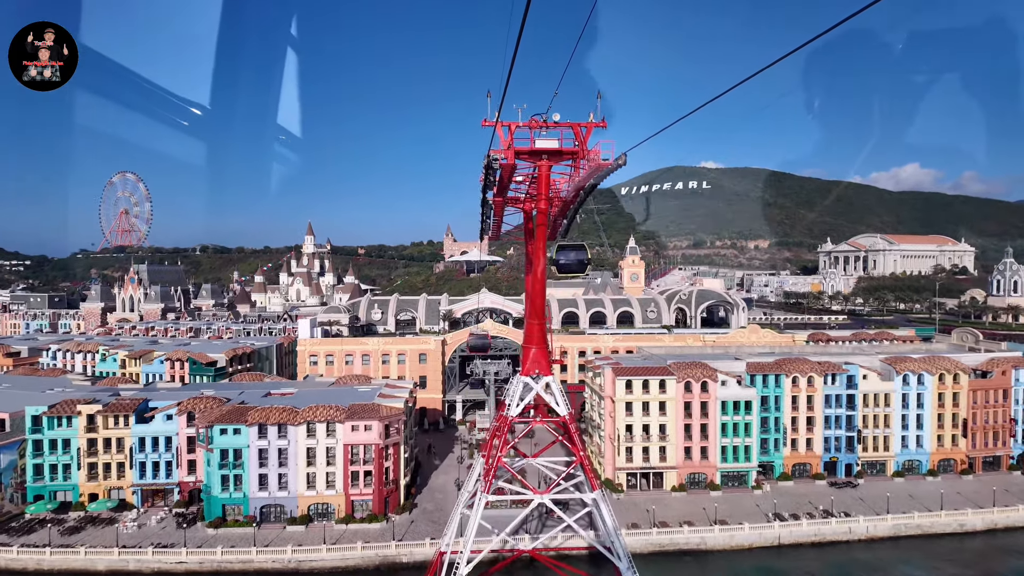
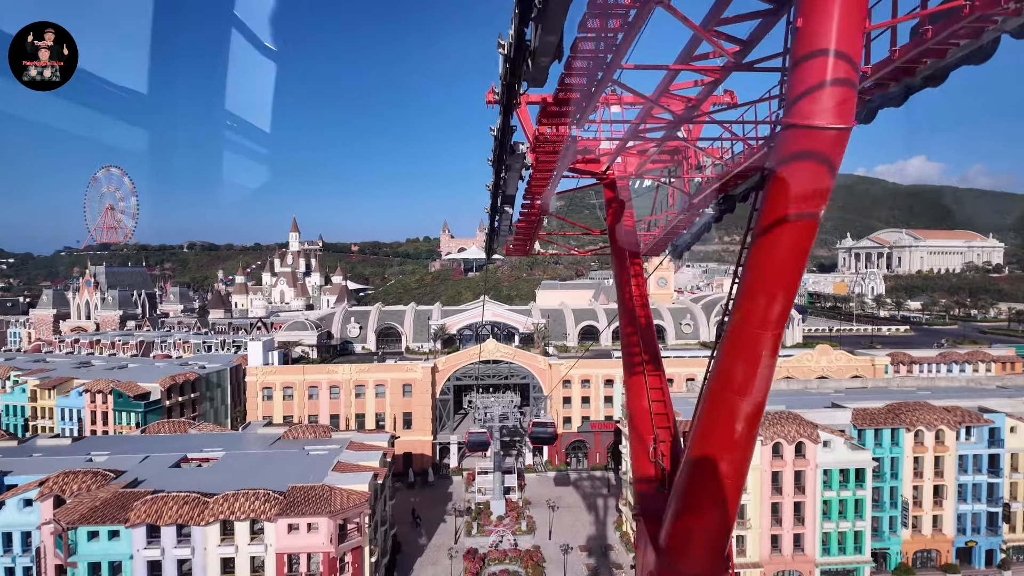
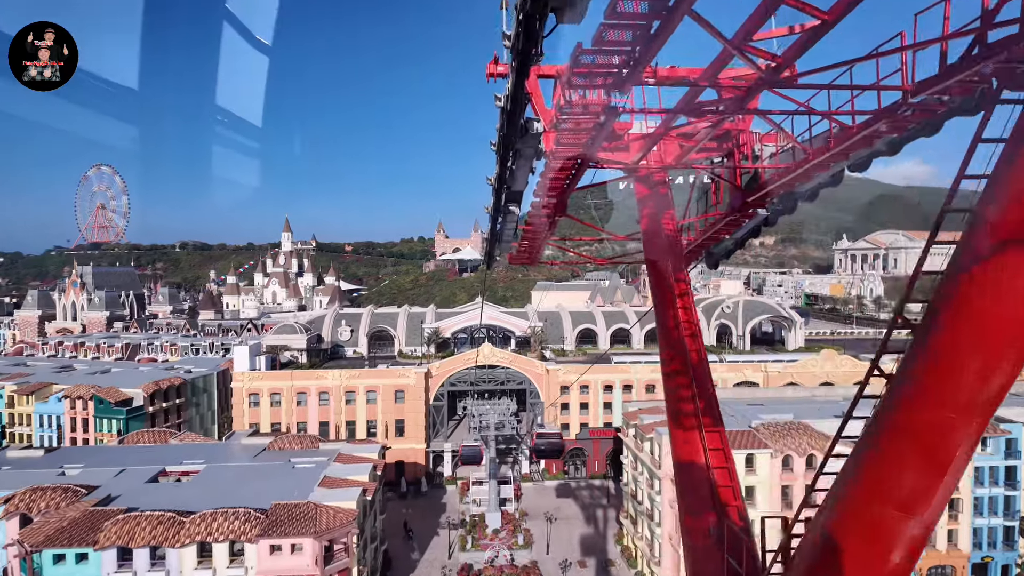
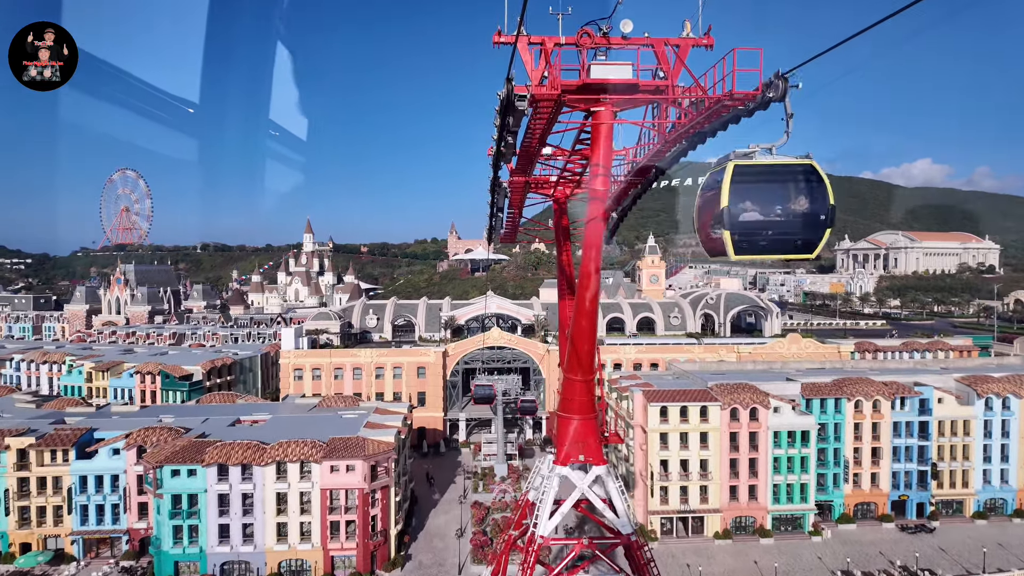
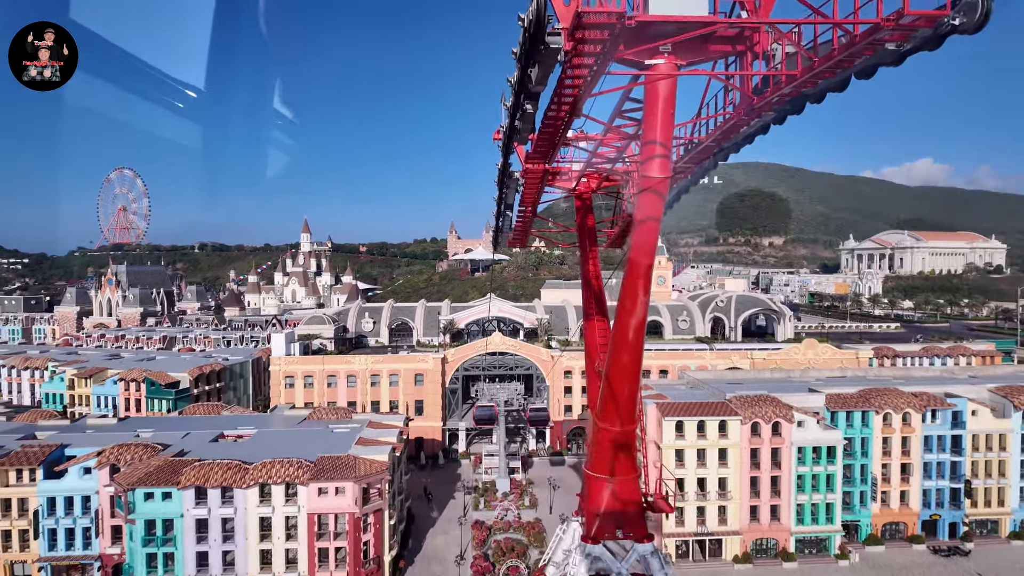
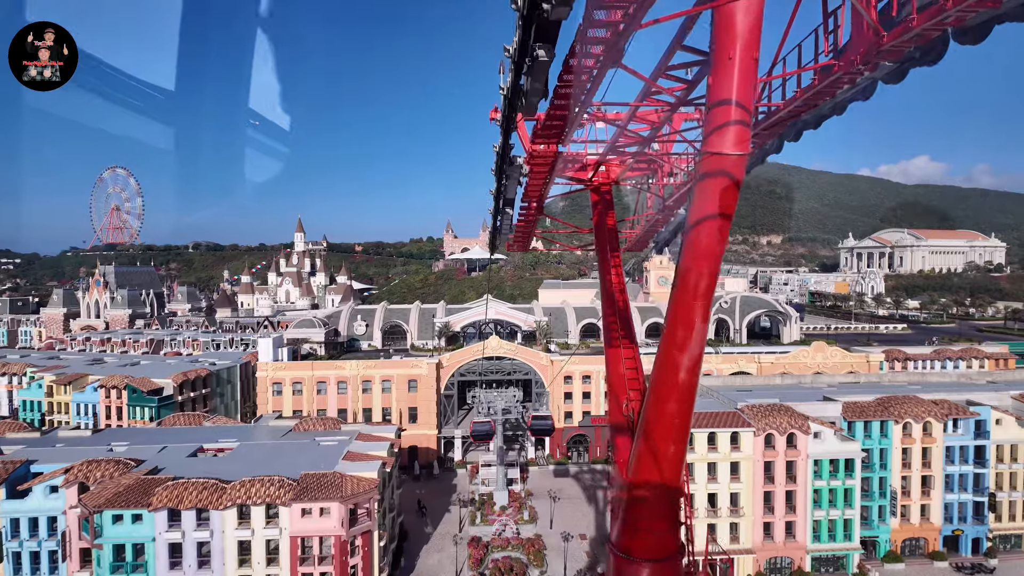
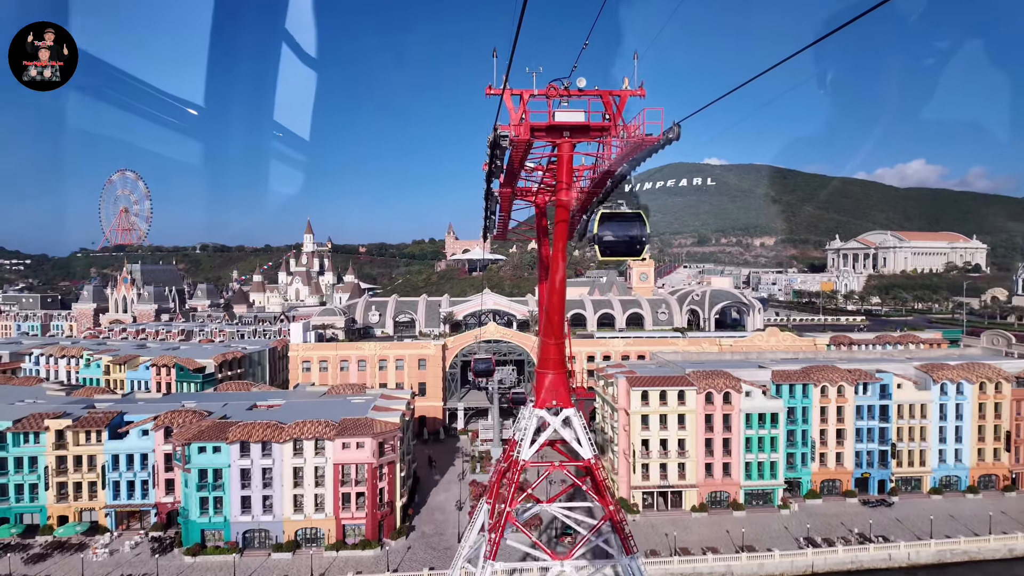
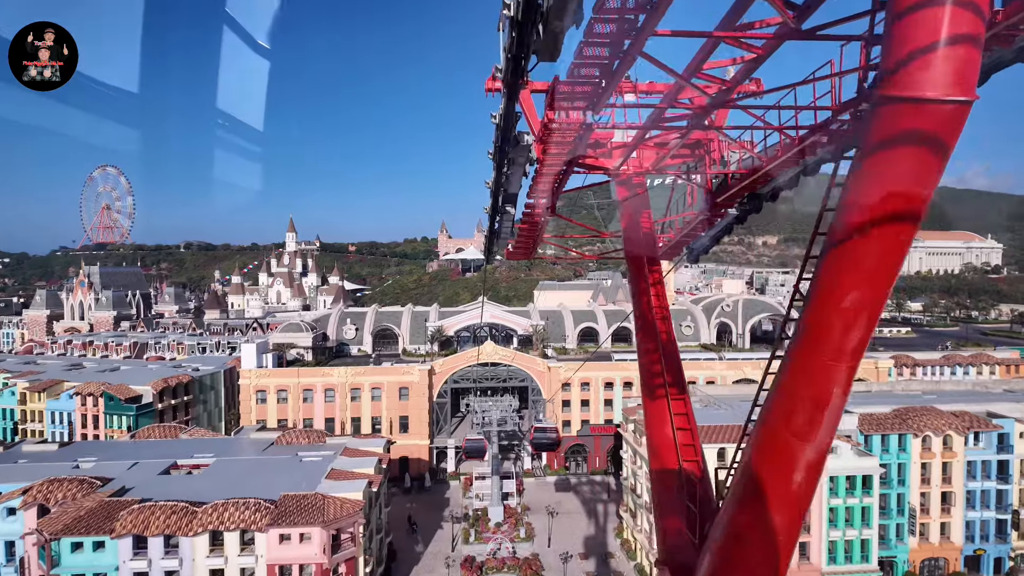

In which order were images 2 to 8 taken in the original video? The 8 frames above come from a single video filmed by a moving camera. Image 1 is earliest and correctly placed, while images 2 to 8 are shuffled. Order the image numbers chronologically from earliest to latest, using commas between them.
7, 4, 5, 6, 2, 8, 3
